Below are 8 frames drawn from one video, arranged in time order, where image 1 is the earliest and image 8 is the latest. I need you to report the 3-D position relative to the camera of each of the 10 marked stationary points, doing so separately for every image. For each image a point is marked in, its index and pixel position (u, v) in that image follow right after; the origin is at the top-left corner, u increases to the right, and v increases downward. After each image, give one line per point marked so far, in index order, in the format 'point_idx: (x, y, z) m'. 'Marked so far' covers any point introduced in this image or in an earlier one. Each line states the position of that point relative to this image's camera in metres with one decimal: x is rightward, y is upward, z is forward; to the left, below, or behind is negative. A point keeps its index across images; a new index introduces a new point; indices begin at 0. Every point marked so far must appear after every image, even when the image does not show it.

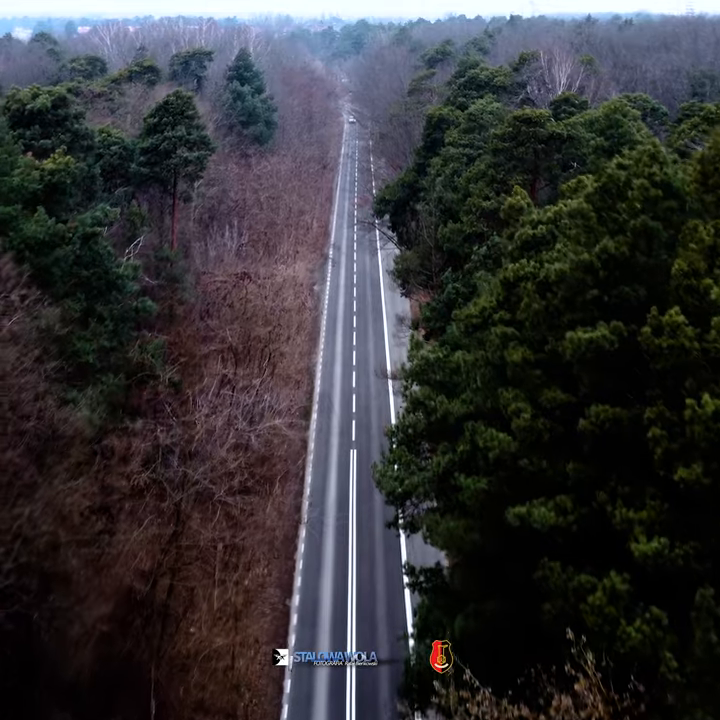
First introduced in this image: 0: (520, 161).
0: (+4.1, +5.1, +18.6) m
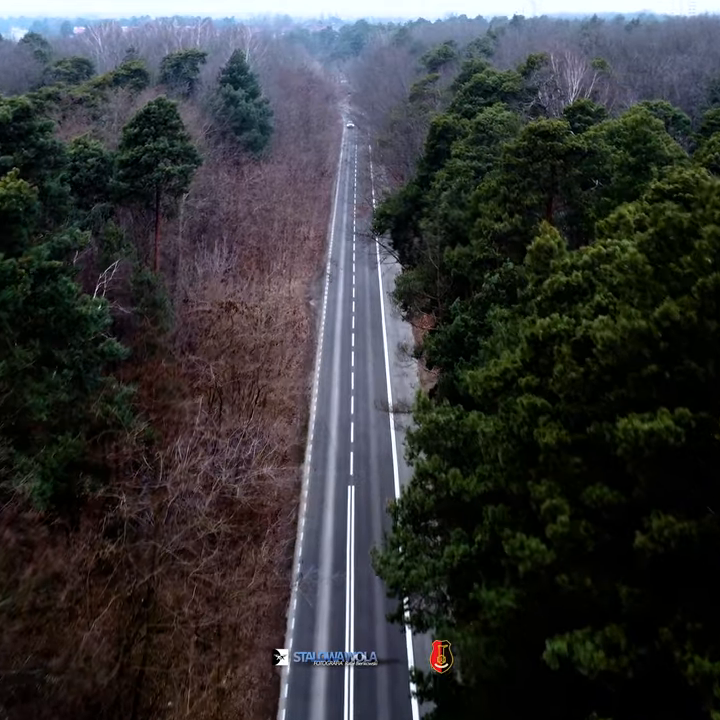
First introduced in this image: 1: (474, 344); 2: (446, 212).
0: (+4.0, +4.2, +16.8) m
1: (+2.5, +0.3, +16.2) m
2: (+2.3, +4.0, +20.0) m
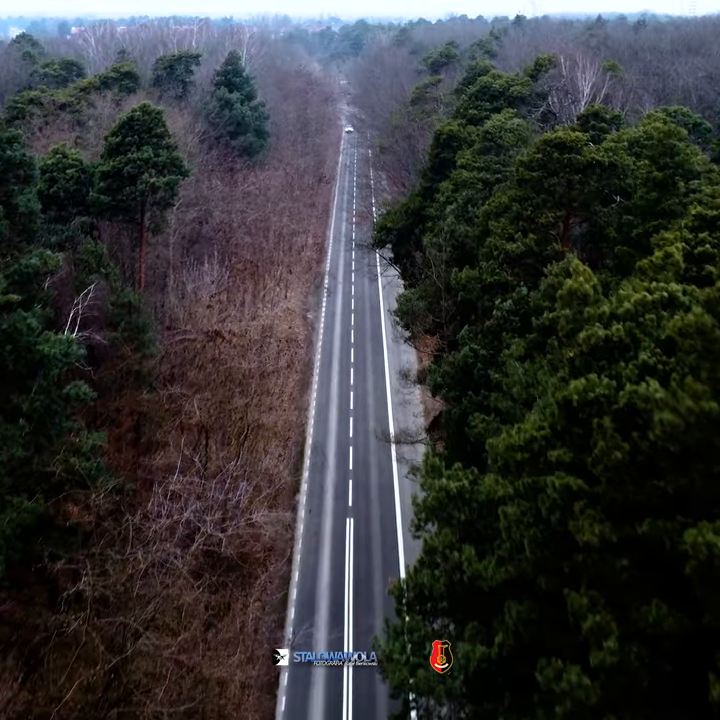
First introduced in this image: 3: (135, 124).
0: (+4.0, +3.5, +15.3) m
1: (+2.5, -0.4, +14.7) m
2: (+2.3, +3.3, +18.5) m
3: (-6.0, +6.3, +19.5) m
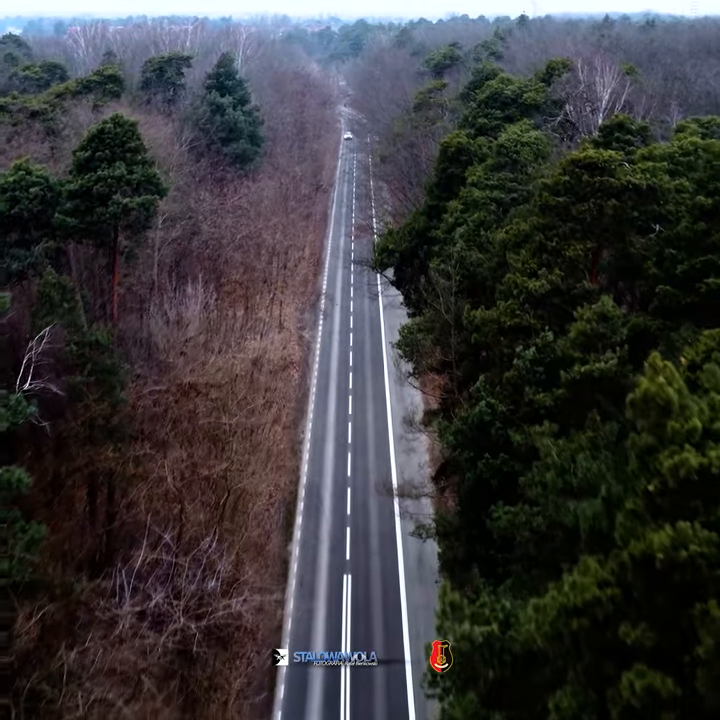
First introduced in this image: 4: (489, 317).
0: (+4.0, +2.5, +13.2) m
1: (+2.5, -1.4, +12.6) m
2: (+2.3, +2.3, +16.4) m
3: (-6.0, +5.3, +17.3) m
4: (+2.4, +0.8, +13.5) m
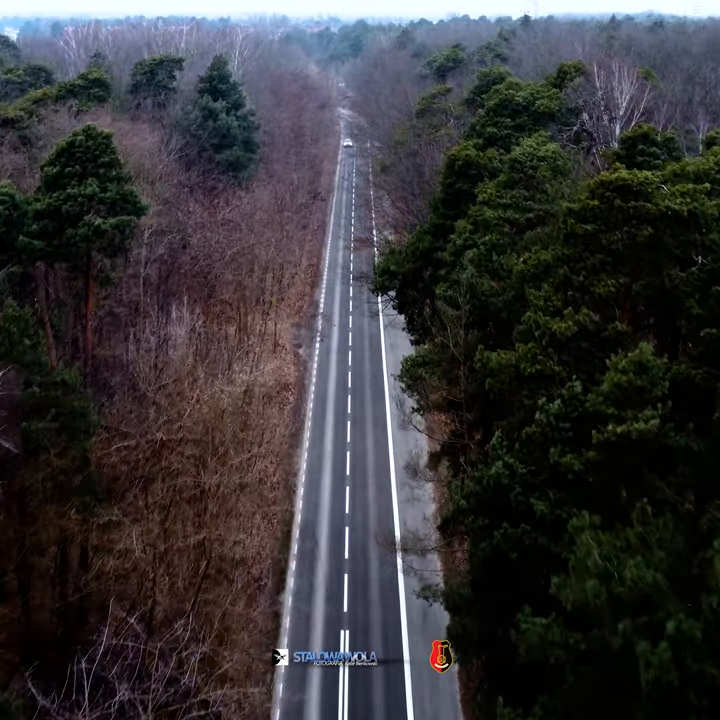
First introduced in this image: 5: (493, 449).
0: (+3.9, +1.7, +11.5) m
1: (+2.4, -2.2, +10.9) m
2: (+2.2, +1.5, +14.7) m
3: (-6.0, +4.5, +15.6) m
4: (+2.4, 0.0, +11.8) m
5: (+2.1, -1.4, +11.5) m
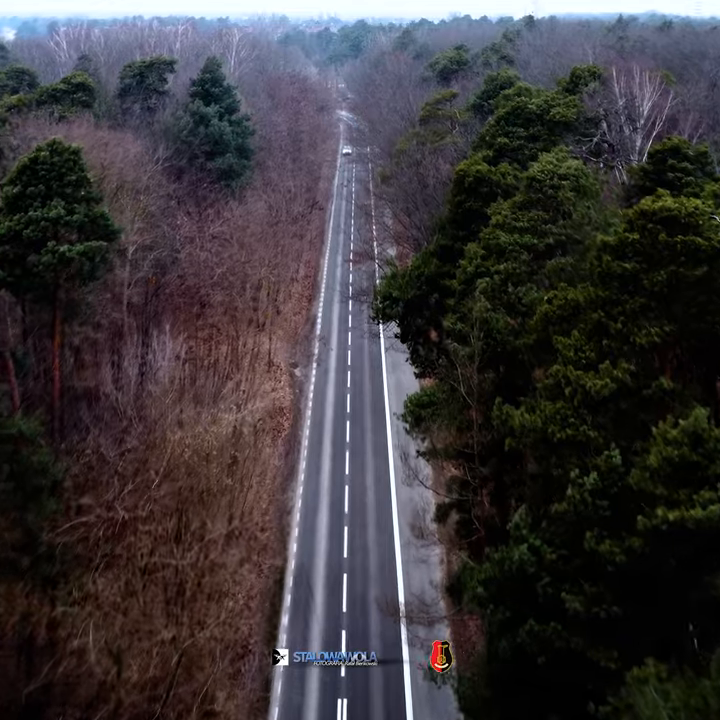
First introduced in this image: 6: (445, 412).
0: (+3.9, +0.8, +9.8) m
1: (+2.4, -3.0, +9.2) m
2: (+2.2, +0.7, +13.0) m
3: (-6.0, +3.6, +13.9) m
4: (+2.4, -0.8, +10.1) m
5: (+2.1, -2.2, +9.8) m
6: (+1.6, -1.0, +14.0) m
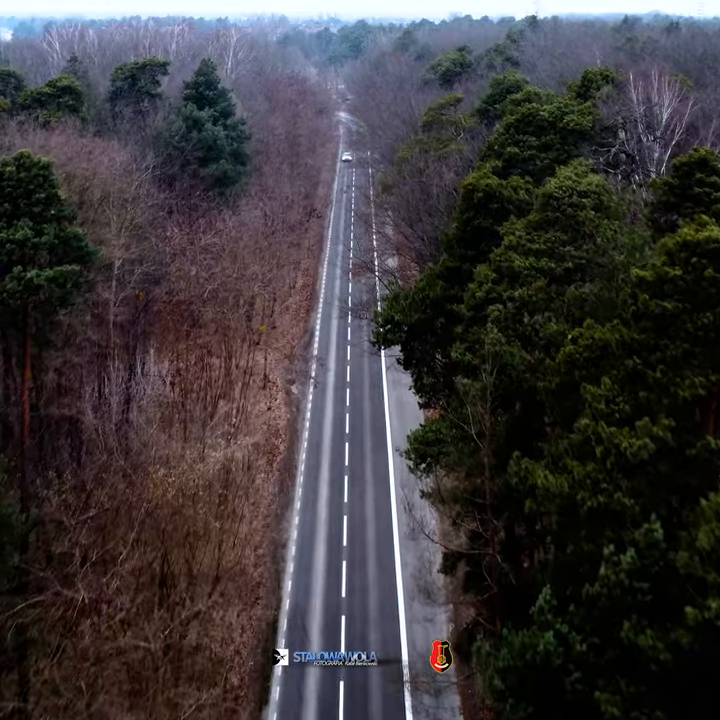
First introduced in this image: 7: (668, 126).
0: (+3.9, +0.2, +8.4) m
1: (+2.4, -3.6, +7.8) m
2: (+2.2, 0.0, +11.6) m
3: (-6.1, +3.0, +12.6) m
4: (+2.3, -1.4, +8.8) m
5: (+2.1, -2.9, +8.5) m
6: (+1.6, -1.7, +12.7) m
7: (+8.0, +6.1, +18.9) m
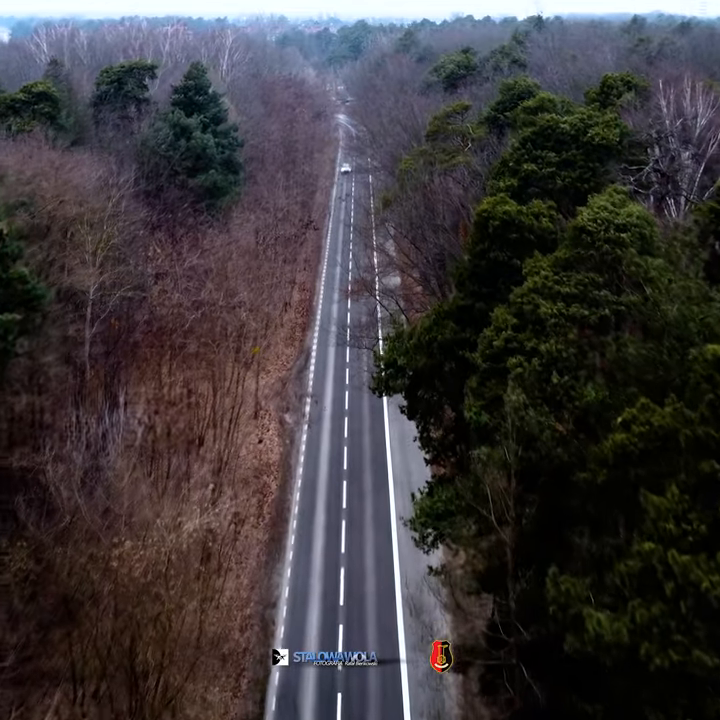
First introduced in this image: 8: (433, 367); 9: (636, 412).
0: (+3.9, -0.8, +6.4) m
1: (+2.4, -4.6, +5.8) m
2: (+2.2, -0.9, +9.6) m
3: (-6.1, +2.1, +10.6) m
4: (+2.3, -2.4, +6.8) m
5: (+2.0, -3.8, +6.5) m
6: (+1.5, -2.6, +10.7) m
7: (+8.0, +5.1, +16.9) m
8: (+1.3, -0.2, +13.4) m
9: (+2.9, -0.6, +8.0) m
